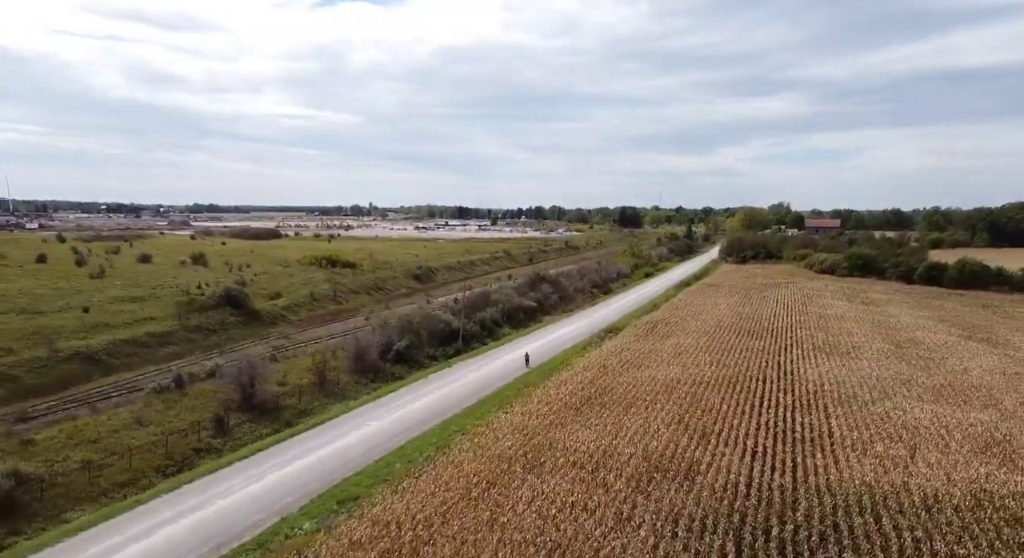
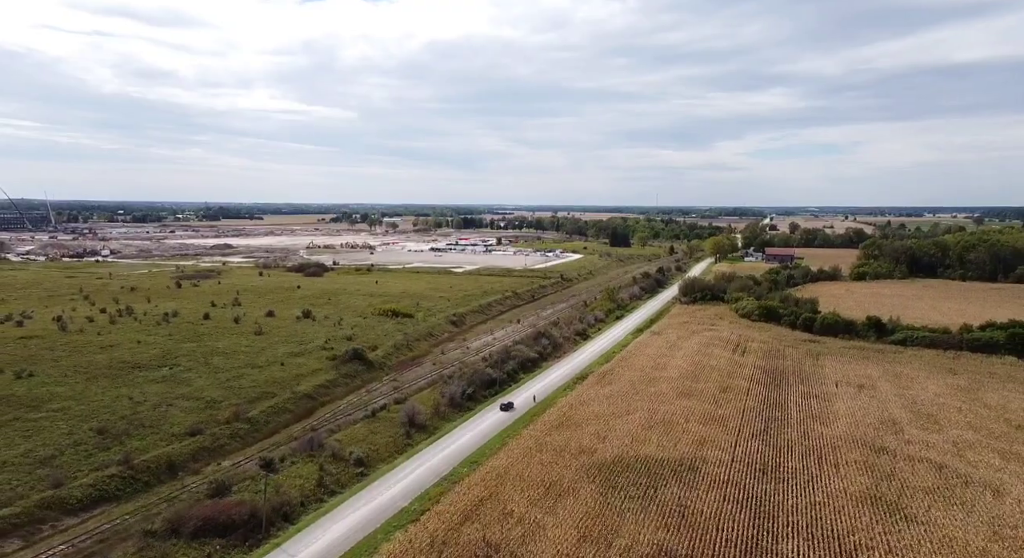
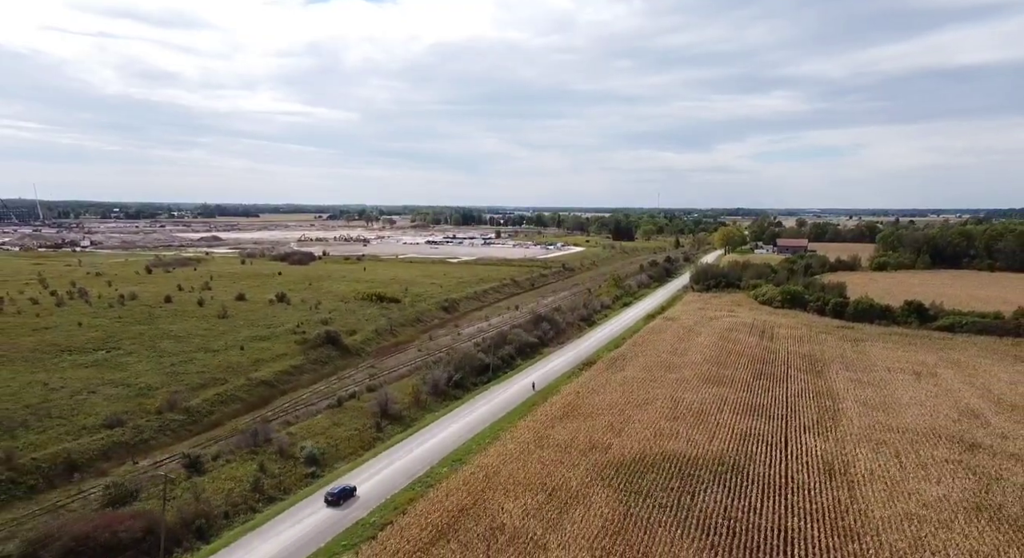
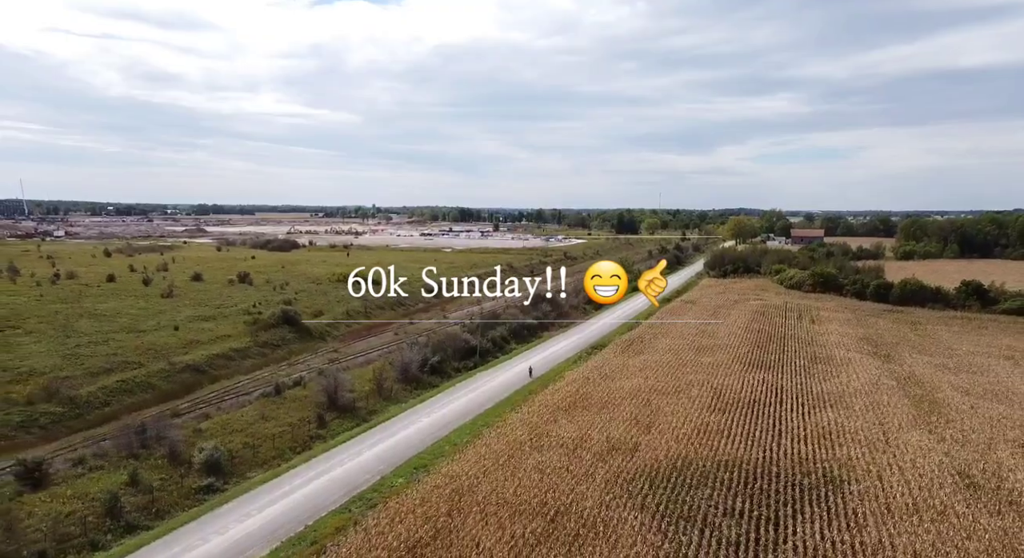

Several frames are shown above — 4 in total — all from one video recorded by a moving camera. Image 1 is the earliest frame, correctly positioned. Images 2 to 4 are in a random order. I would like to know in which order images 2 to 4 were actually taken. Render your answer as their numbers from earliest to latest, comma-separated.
4, 3, 2
